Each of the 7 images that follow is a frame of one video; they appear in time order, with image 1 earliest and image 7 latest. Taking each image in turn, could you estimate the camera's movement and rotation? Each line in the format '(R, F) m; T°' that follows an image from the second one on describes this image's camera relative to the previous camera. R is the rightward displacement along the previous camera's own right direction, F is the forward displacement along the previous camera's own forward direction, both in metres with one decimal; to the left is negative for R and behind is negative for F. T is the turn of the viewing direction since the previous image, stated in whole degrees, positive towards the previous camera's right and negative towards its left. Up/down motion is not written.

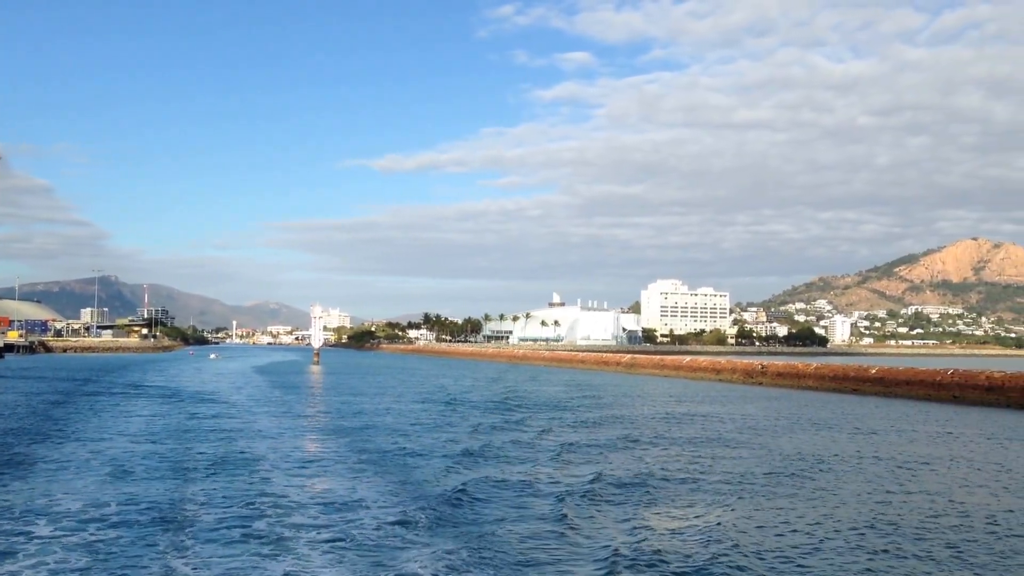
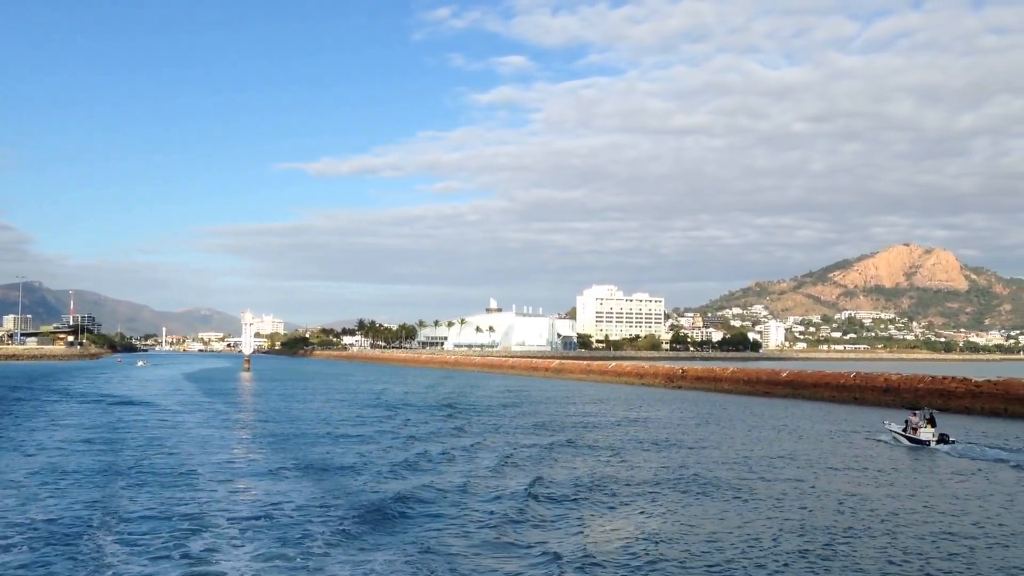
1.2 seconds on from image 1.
(+1.0, +0.4) m; +3°
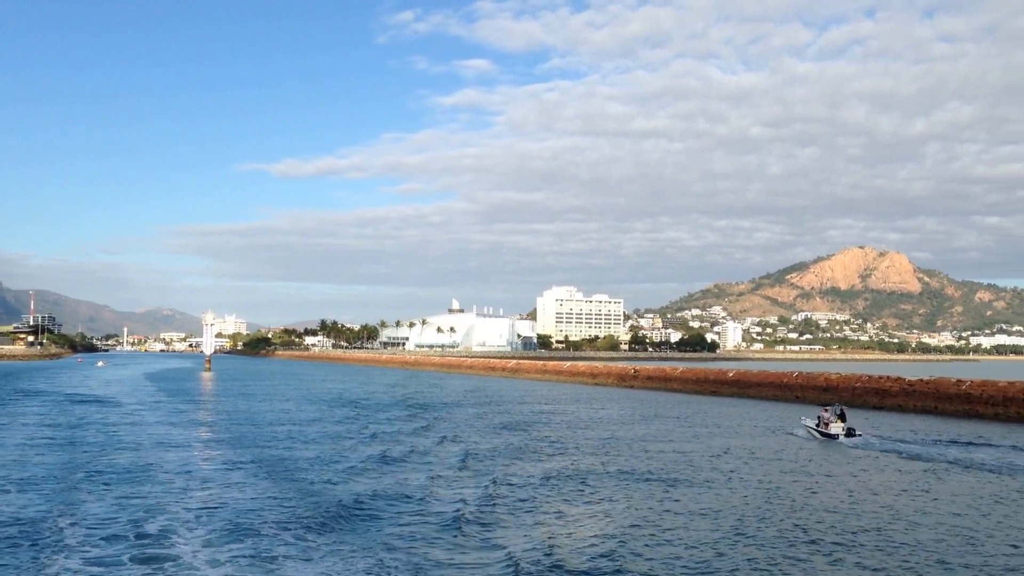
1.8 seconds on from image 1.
(+0.4, -1.2) m; +2°
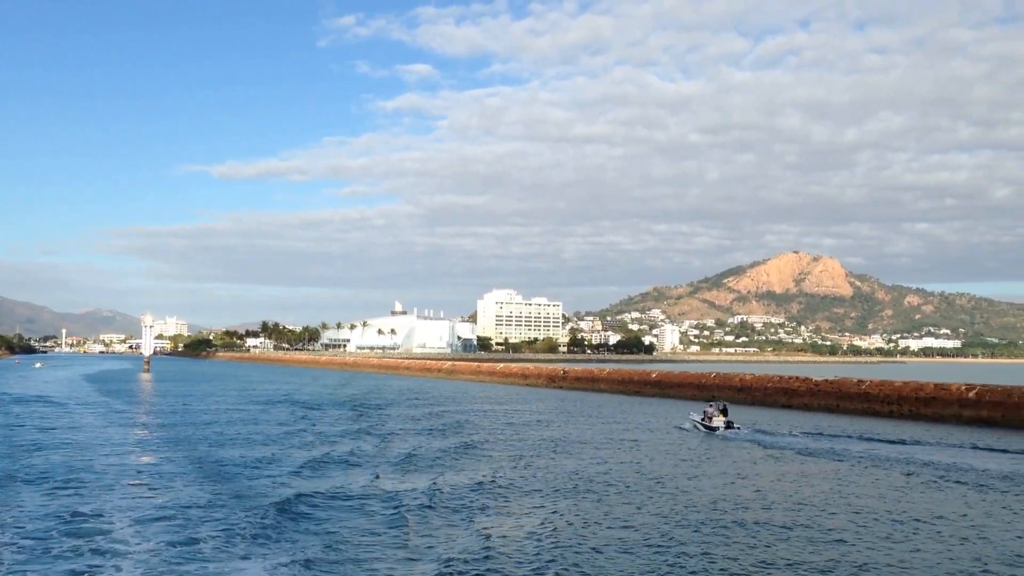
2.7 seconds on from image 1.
(+0.6, -1.6) m; +3°
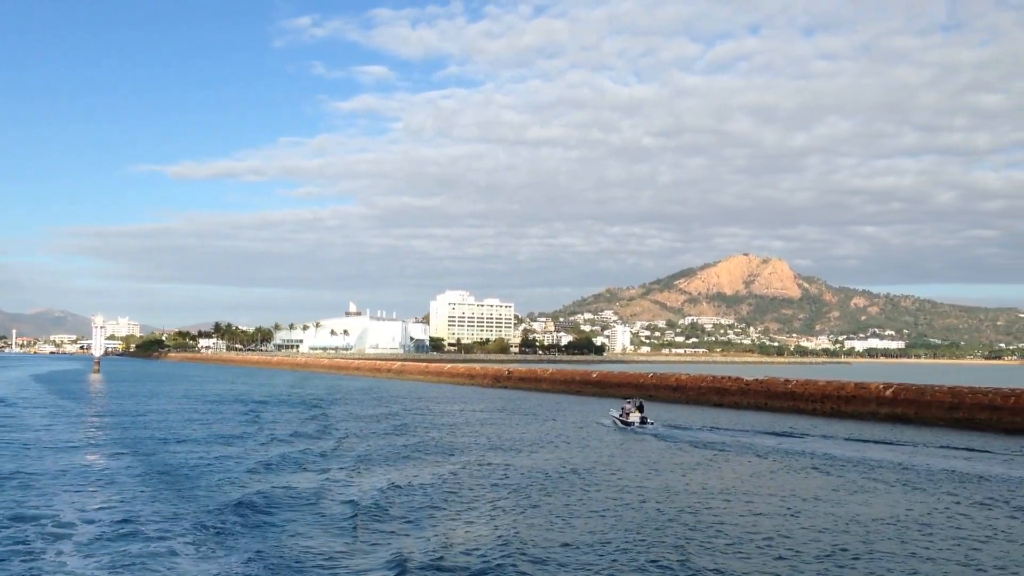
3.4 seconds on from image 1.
(+0.6, -1.2) m; +2°
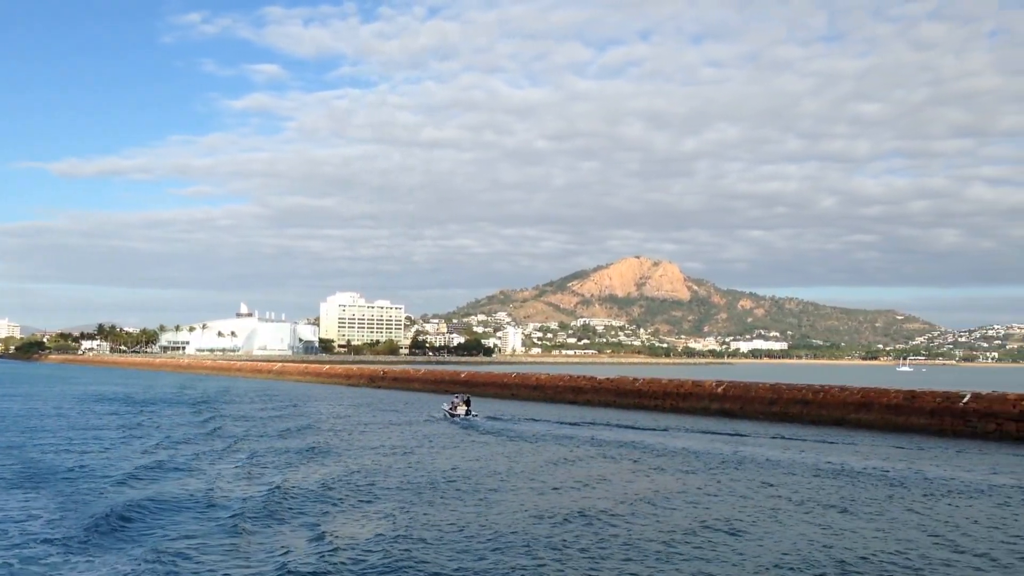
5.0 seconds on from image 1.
(+1.4, -0.7) m; +5°
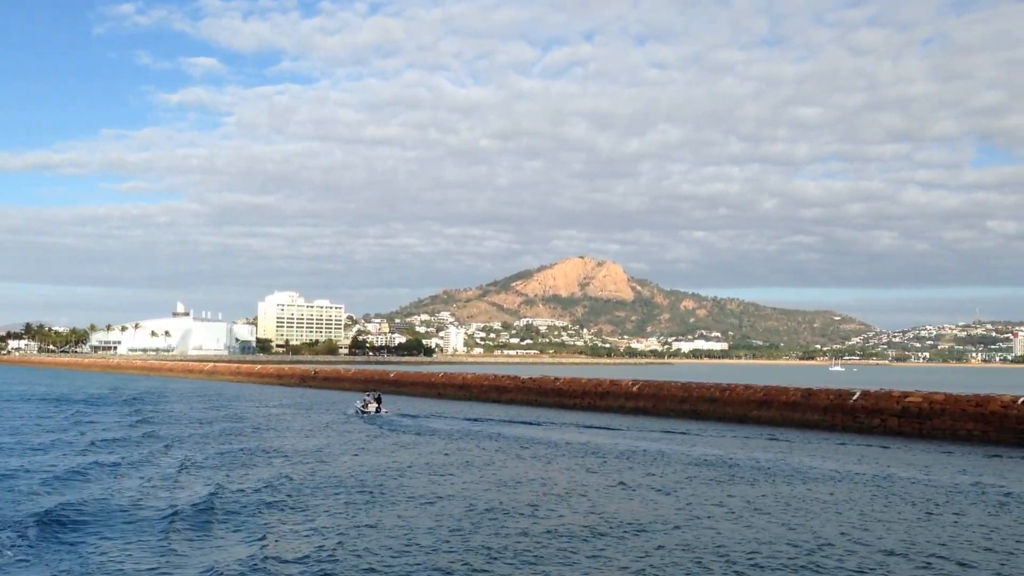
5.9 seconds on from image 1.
(+0.8, +0.3) m; +2°
